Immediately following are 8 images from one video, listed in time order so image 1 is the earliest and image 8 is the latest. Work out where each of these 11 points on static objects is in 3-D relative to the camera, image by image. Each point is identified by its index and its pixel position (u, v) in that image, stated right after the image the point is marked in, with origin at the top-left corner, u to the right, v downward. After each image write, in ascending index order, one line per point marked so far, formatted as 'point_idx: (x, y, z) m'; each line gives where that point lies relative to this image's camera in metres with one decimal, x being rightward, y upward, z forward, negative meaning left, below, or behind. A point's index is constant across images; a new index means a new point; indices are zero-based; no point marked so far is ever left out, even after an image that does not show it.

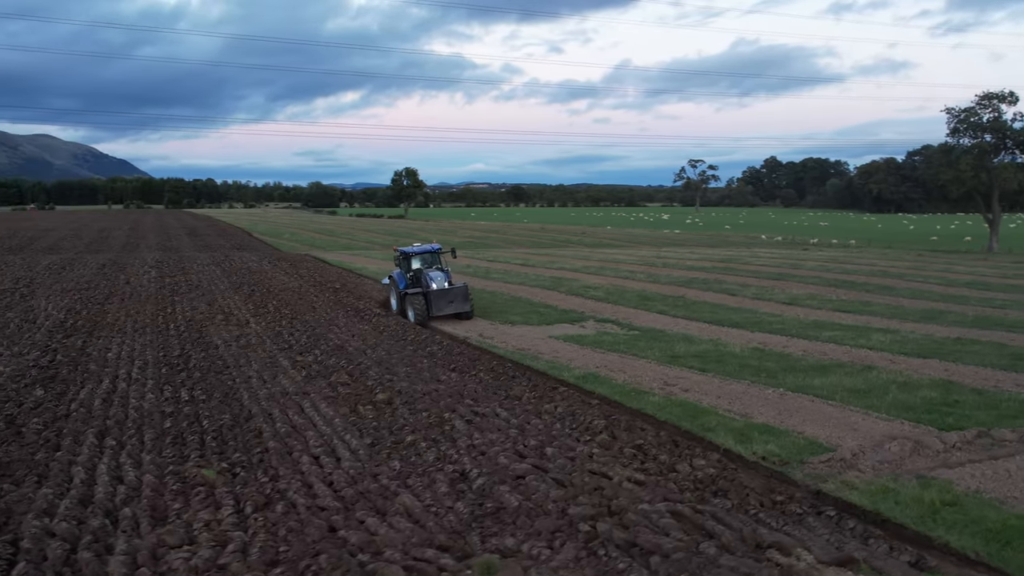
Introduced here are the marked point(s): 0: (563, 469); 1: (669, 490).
0: (+0.4, -1.6, +8.5) m
1: (+1.2, -1.6, +8.0) m
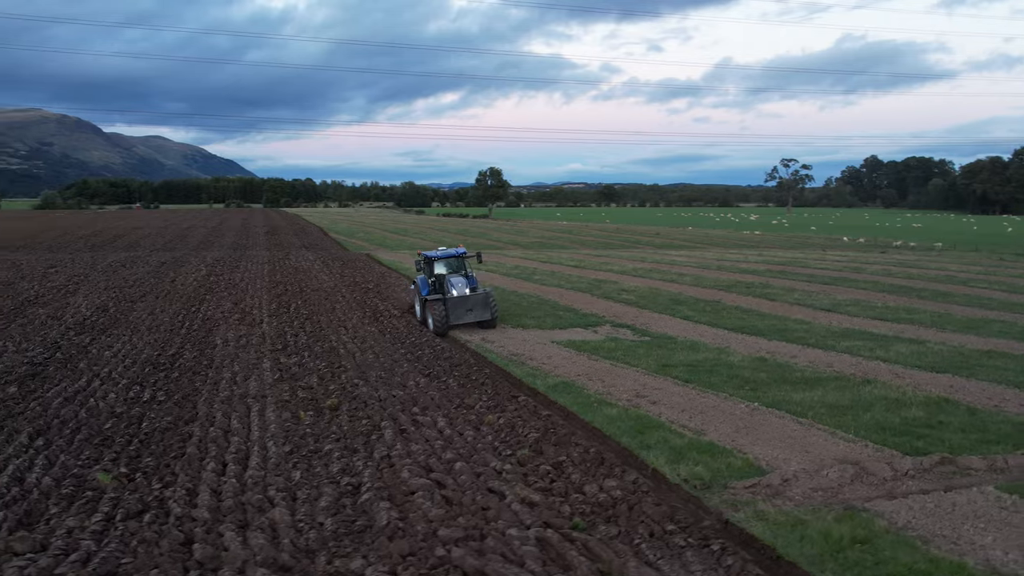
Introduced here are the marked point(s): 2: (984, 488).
0: (-0.4, -1.6, +8.0) m
1: (+0.3, -1.7, +7.4) m
2: (+3.9, -1.7, +8.0) m
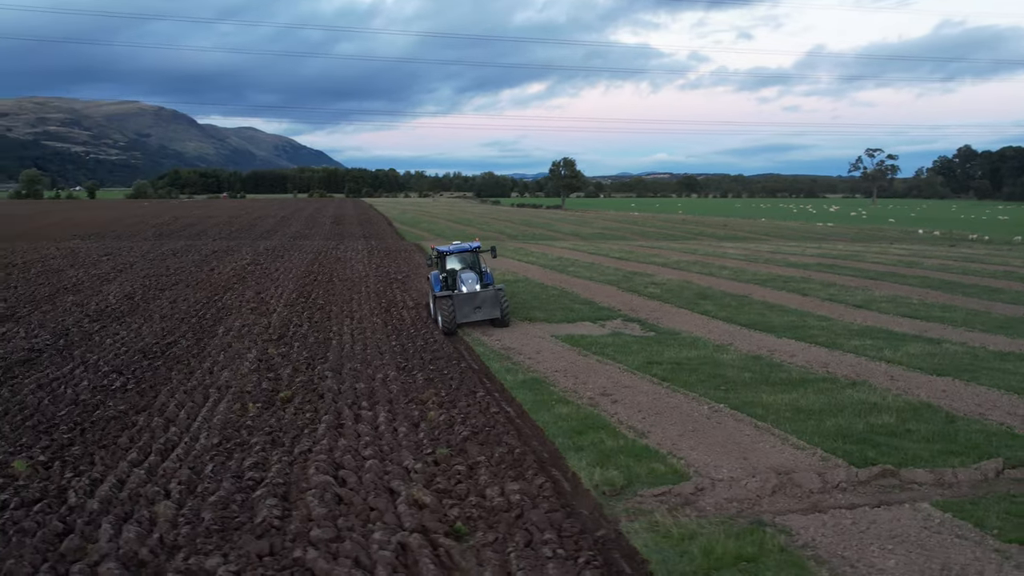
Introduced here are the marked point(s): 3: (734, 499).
0: (-1.2, -1.6, +7.8) m
1: (-0.5, -1.7, +7.1) m
2: (+3.1, -1.6, +7.4) m
3: (+1.7, -1.6, +7.5) m
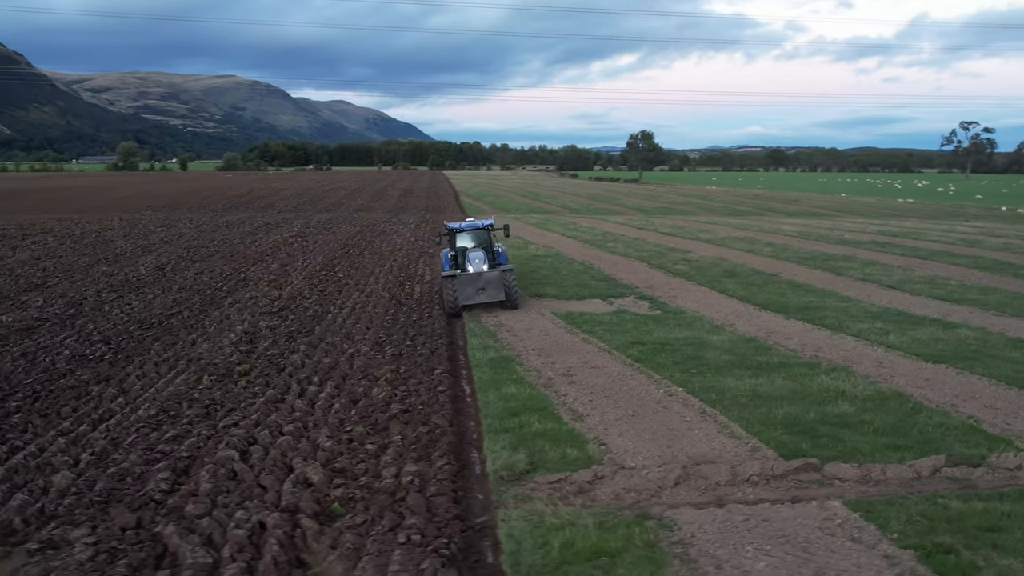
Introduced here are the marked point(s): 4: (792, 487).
0: (-2.0, -1.4, +7.7) m
1: (-1.4, -1.5, +7.0) m
2: (+2.2, -1.5, +7.0) m
3: (+0.9, -1.5, +7.1) m
4: (+2.1, -1.5, +7.2) m
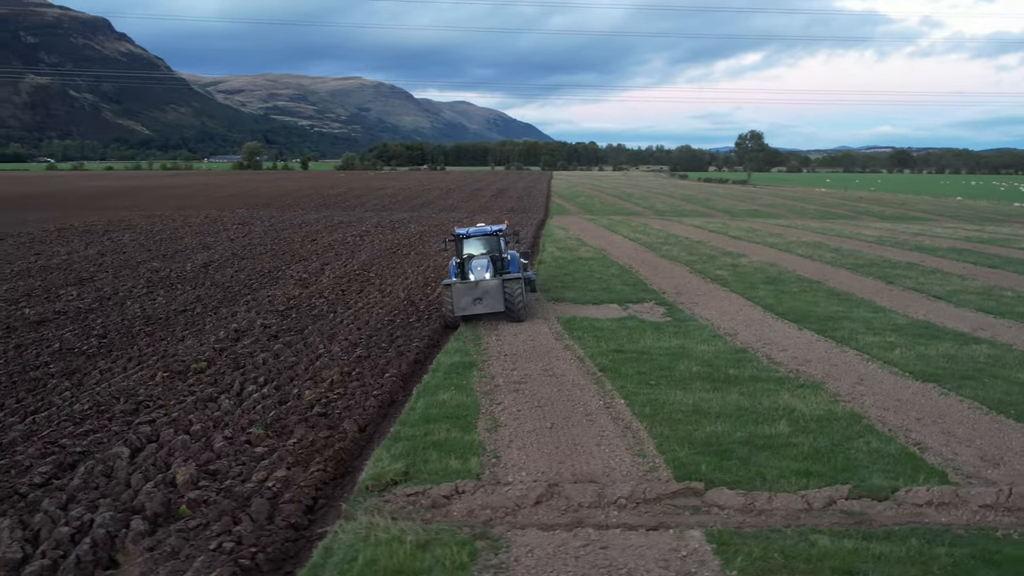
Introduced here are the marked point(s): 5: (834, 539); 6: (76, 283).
0: (-2.9, -1.4, +7.8) m
1: (-2.4, -1.5, +6.9) m
2: (+1.2, -1.6, +6.5) m
3: (-0.2, -1.5, +6.8) m
4: (+1.0, -1.5, +6.7) m
5: (+2.1, -1.6, +6.3) m
6: (-8.1, +0.1, +18.2) m
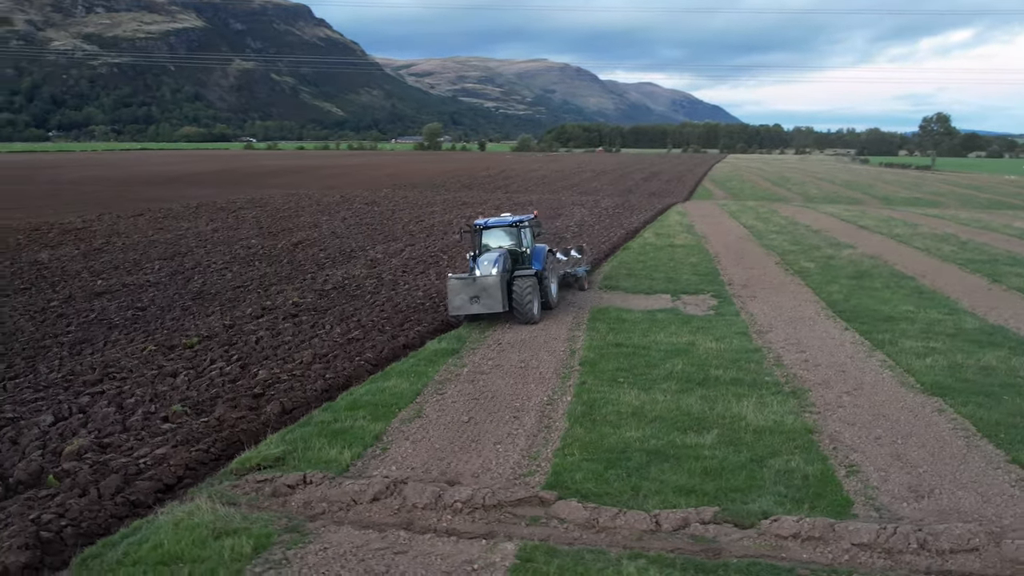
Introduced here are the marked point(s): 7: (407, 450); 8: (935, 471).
0: (-3.8, -1.2, +8.1) m
1: (-3.4, -1.3, +7.2) m
2: (0.0, -1.6, +6.0) m
3: (-1.3, -1.4, +6.6) m
4: (-0.1, -1.5, +6.3) m
5: (+0.8, -1.6, +5.7) m
6: (-6.8, +0.6, +19.4) m
7: (-0.8, -1.3, +7.7) m
8: (+3.1, -1.4, +7.2) m
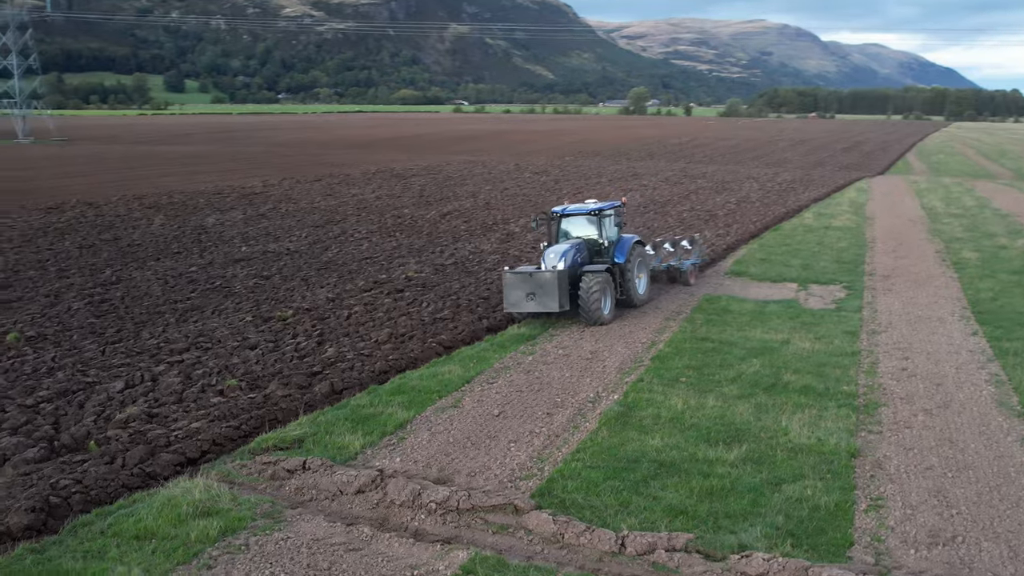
0: (-3.5, -1.0, +8.8) m
1: (-3.4, -1.2, +7.8) m
2: (-0.3, -1.6, +6.0) m
3: (-1.4, -1.4, +6.8) m
4: (-0.3, -1.5, +6.3) m
5: (+0.4, -1.7, +5.4) m
6: (-4.0, +1.3, +20.3) m
7: (-0.7, -1.2, +7.8) m
8: (+3.0, -1.5, +6.5) m
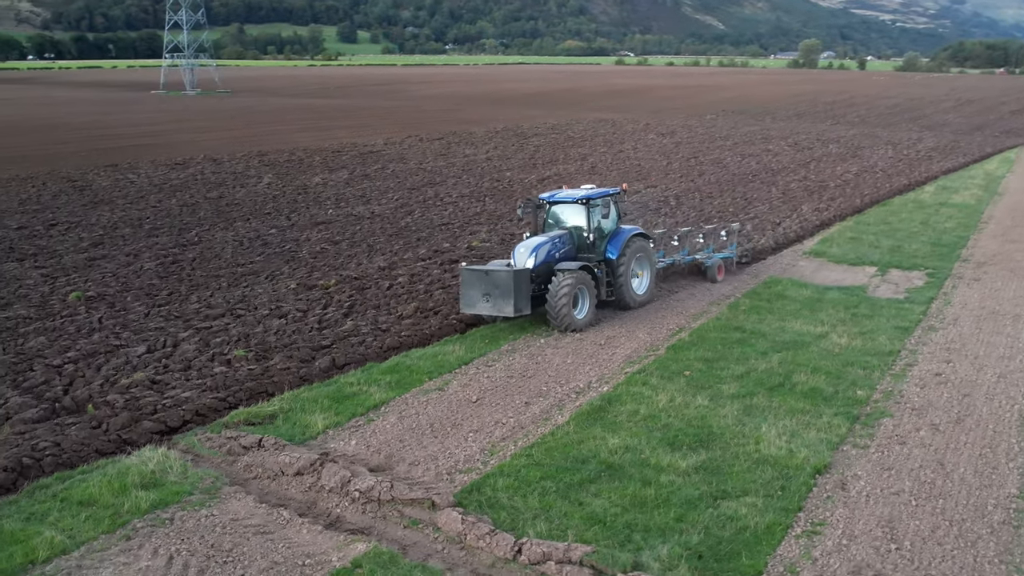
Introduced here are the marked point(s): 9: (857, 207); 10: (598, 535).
0: (-3.6, -0.7, +9.4) m
1: (-3.6, -0.9, +8.4) m
2: (-0.9, -1.6, +6.1) m
3: (-1.8, -1.3, +7.1) m
4: (-0.9, -1.5, +6.4) m
5: (-0.3, -1.7, +5.5) m
6: (-2.0, +2.1, +20.7) m
7: (-1.0, -1.1, +7.9) m
8: (+2.4, -1.6, +6.0) m
9: (+6.5, +1.5, +18.3) m
10: (+0.6, -1.6, +6.1) m
